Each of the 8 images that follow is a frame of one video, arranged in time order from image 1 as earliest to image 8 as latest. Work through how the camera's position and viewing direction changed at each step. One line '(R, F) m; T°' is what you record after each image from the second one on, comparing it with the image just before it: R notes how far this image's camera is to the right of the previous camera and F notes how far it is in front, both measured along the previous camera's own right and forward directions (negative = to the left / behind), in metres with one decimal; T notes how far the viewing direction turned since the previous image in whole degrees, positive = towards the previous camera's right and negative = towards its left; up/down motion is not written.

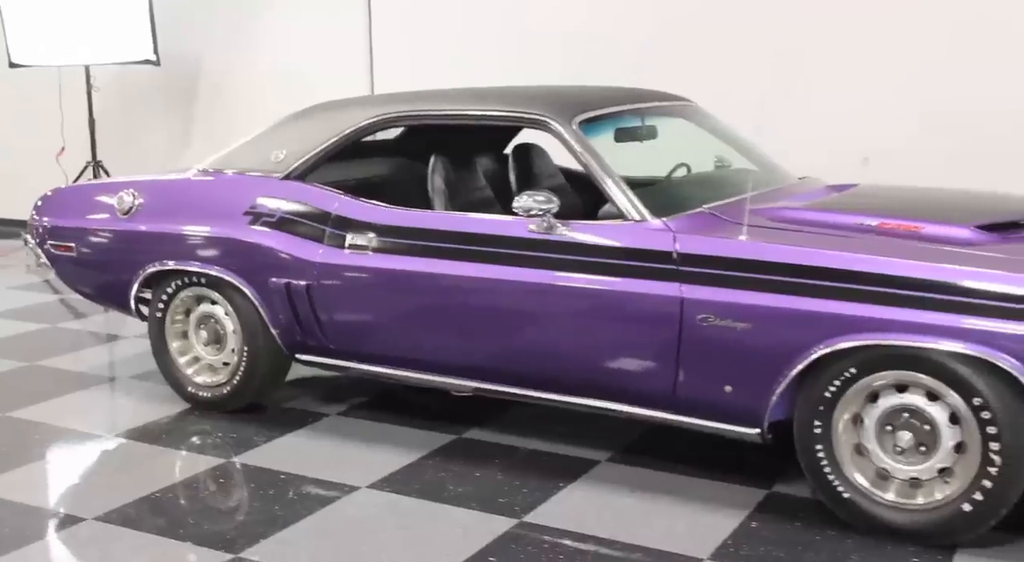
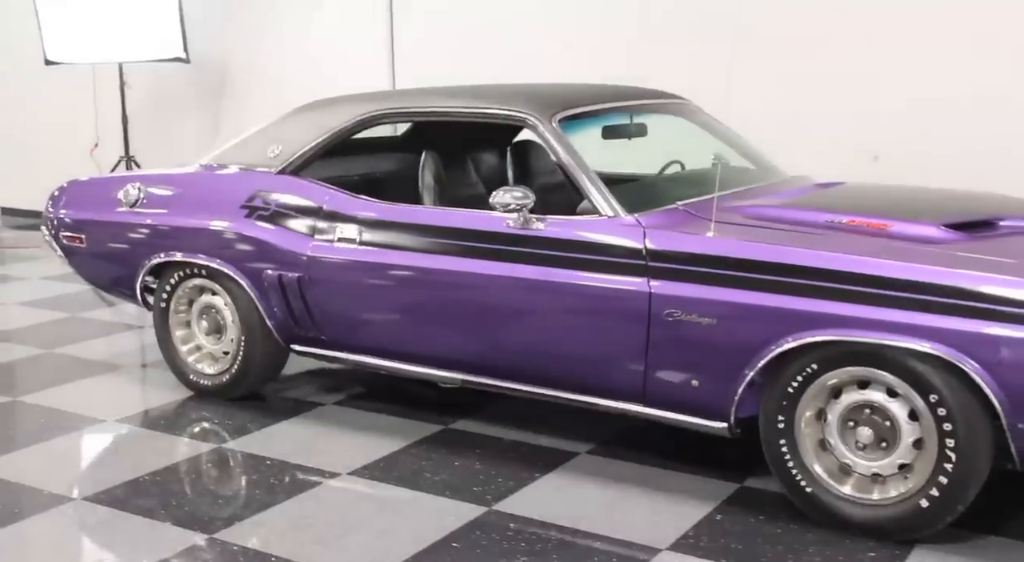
(+0.2, -0.1) m; -3°
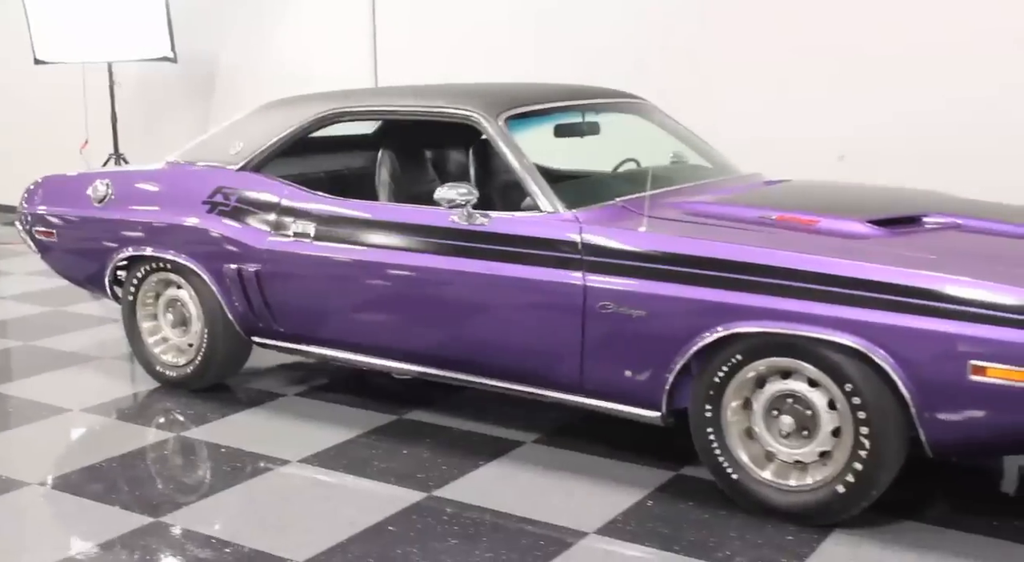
(+0.2, -0.1) m; -1°
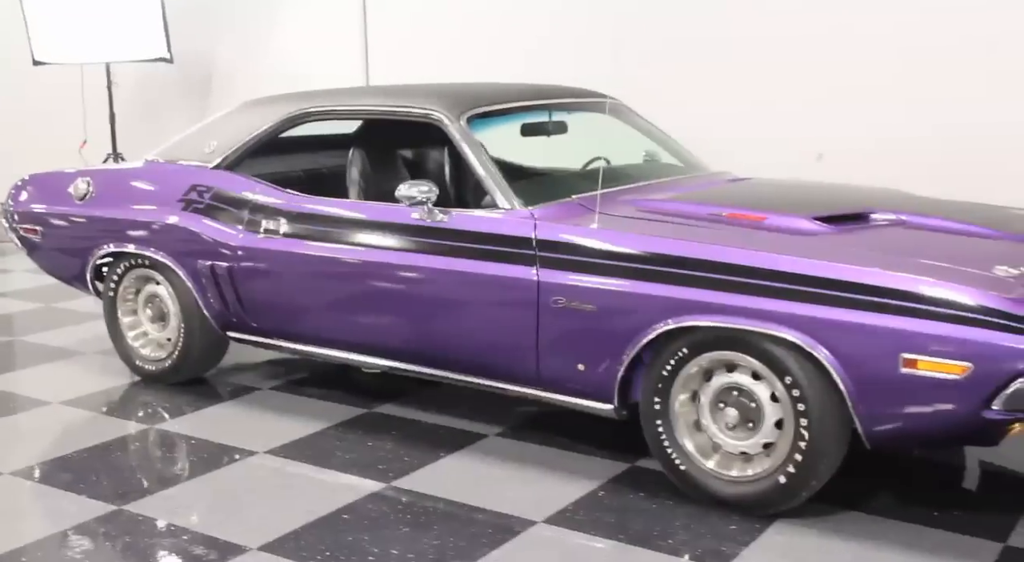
(+0.2, -0.1) m; -1°
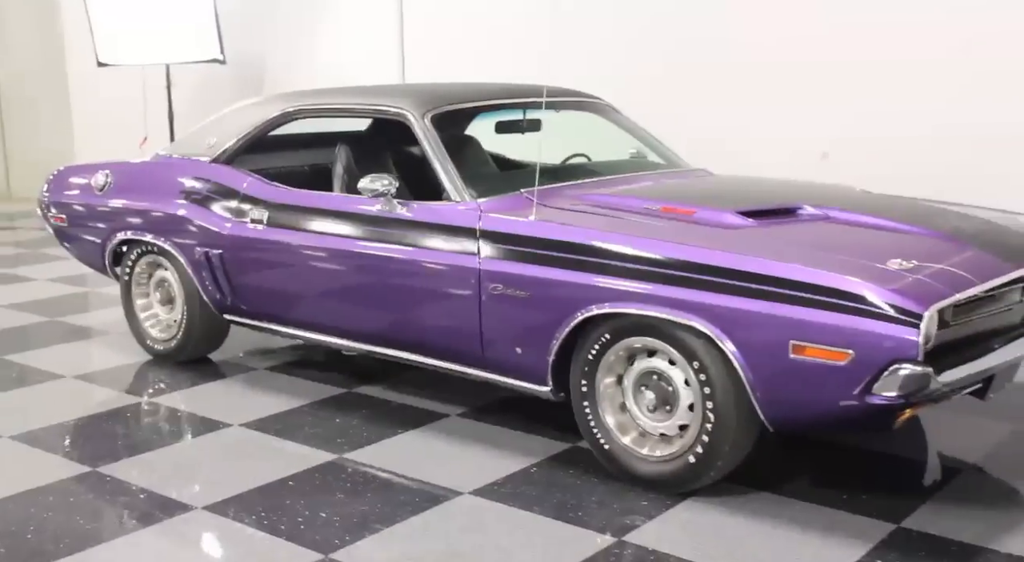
(+0.5, -0.2) m; -5°
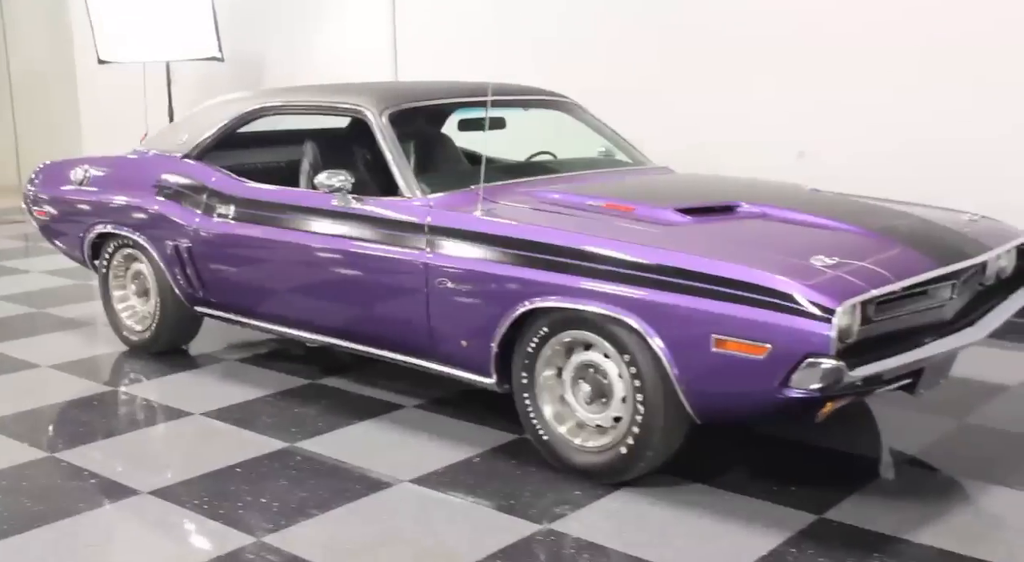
(+0.3, -0.1) m; -1°
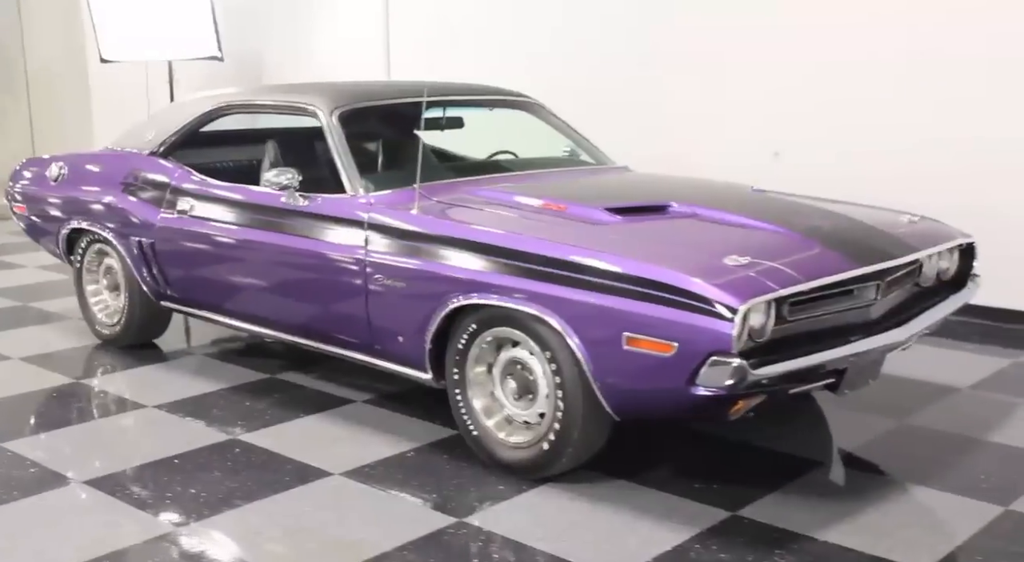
(+0.3, 0.0) m; -2°
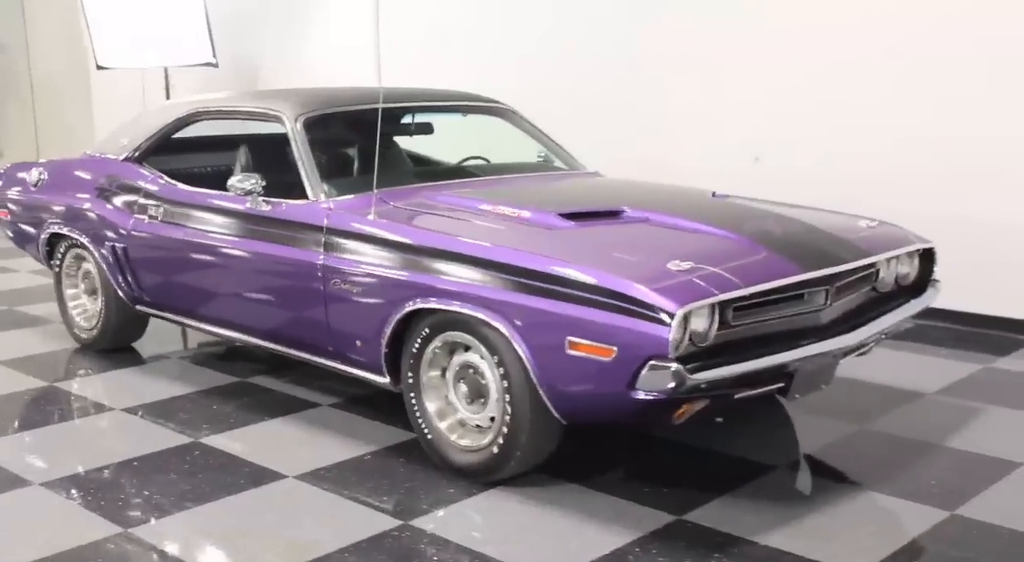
(+0.2, 0.0) m; -1°
